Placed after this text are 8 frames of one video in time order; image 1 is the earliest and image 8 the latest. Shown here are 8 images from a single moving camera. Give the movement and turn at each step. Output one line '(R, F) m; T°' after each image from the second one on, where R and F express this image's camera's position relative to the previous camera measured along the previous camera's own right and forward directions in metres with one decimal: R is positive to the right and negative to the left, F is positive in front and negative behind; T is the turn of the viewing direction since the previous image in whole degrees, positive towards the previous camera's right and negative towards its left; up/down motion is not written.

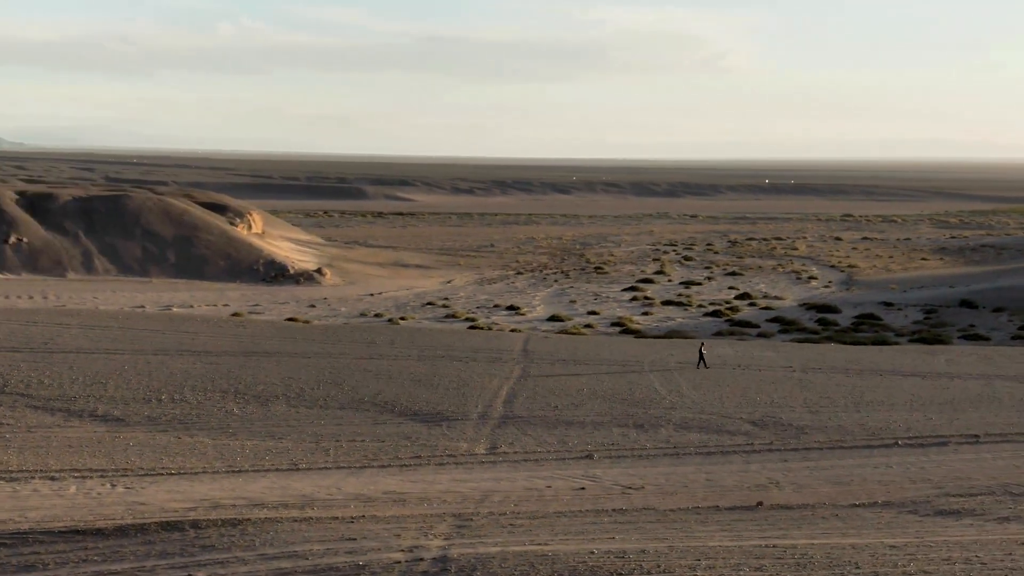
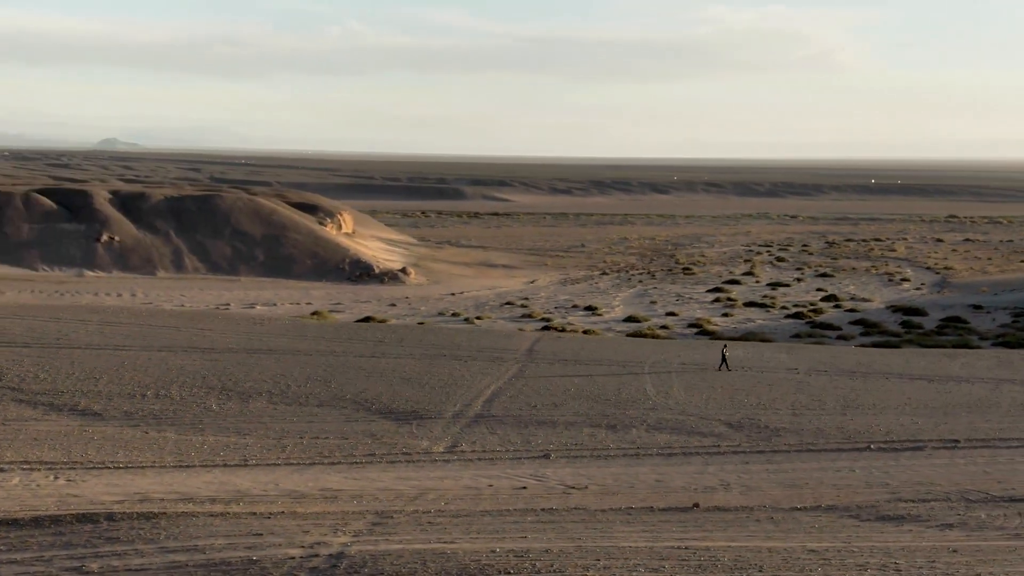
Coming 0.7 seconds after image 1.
(+1.1, 0.0) m; -4°
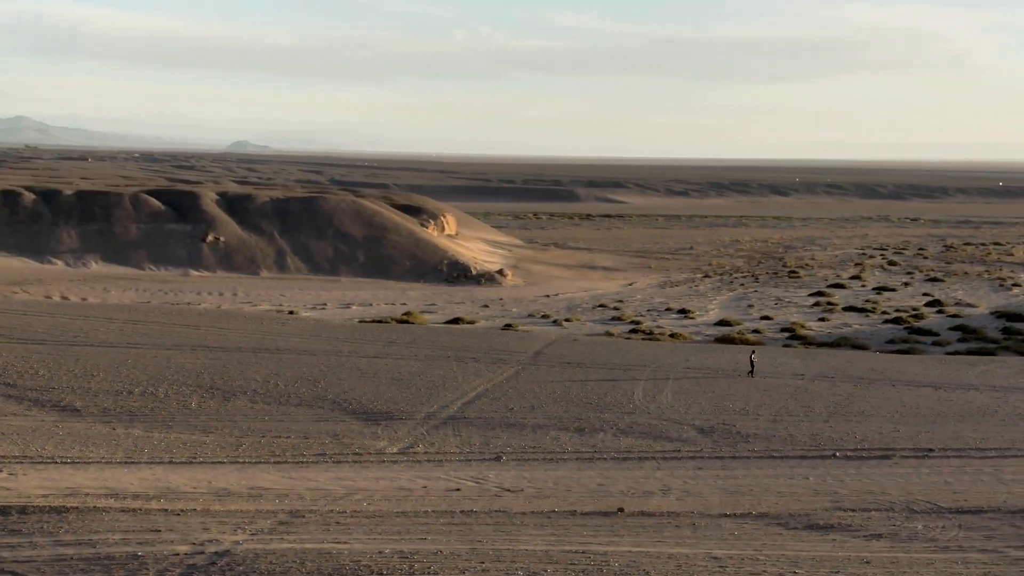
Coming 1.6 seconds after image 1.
(+1.3, 0.0) m; -5°
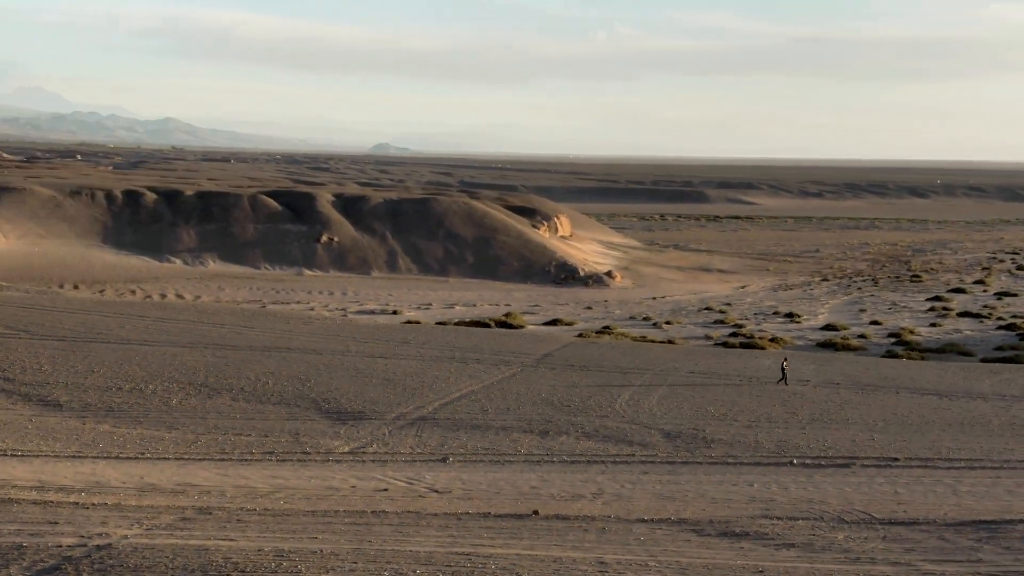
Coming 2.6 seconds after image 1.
(+1.5, 0.0) m; -5°
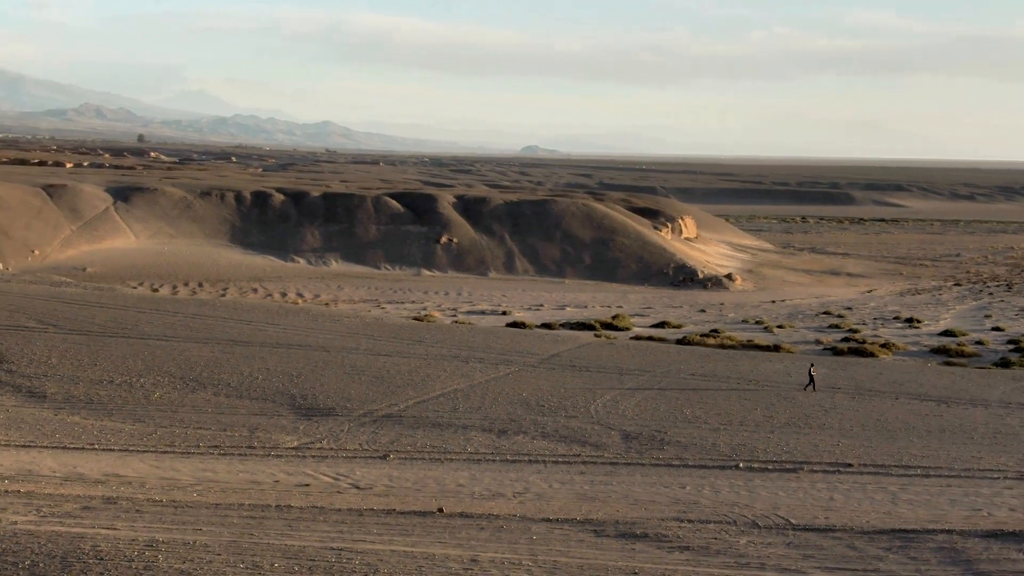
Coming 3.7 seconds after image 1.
(+1.6, 0.0) m; -6°
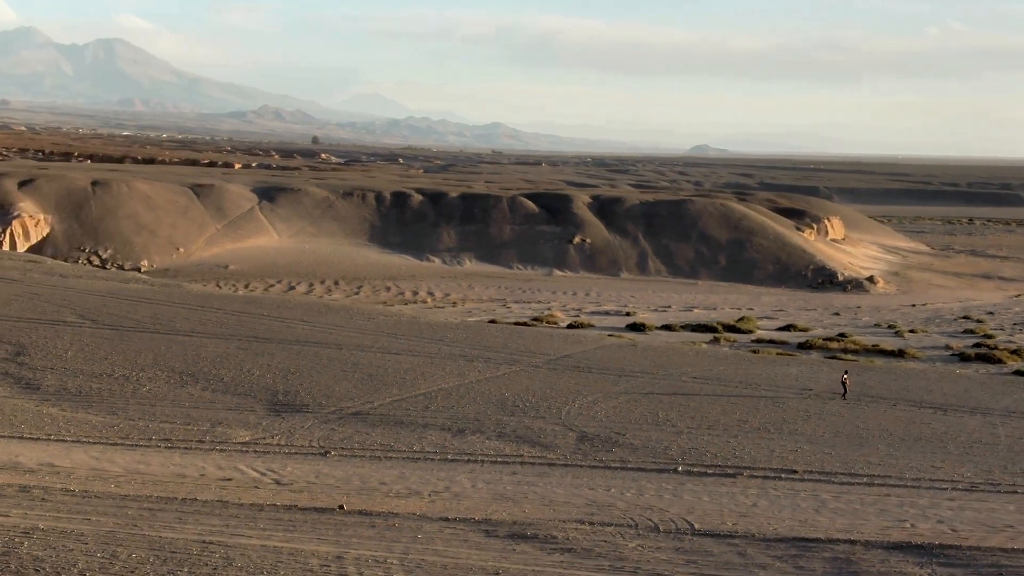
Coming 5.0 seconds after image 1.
(+1.8, +0.1) m; -6°
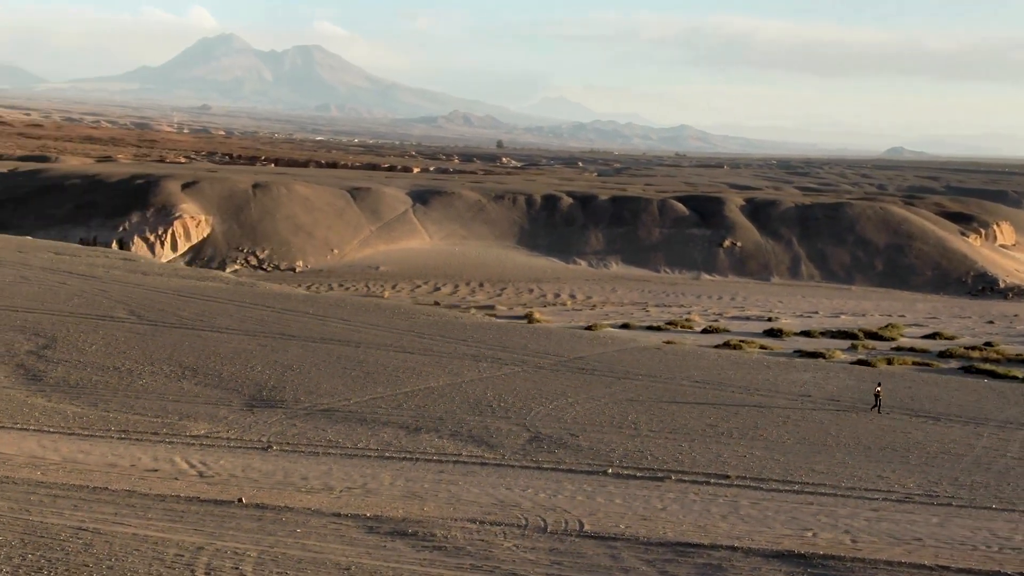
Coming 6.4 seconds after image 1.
(+2.0, +0.1) m; -7°
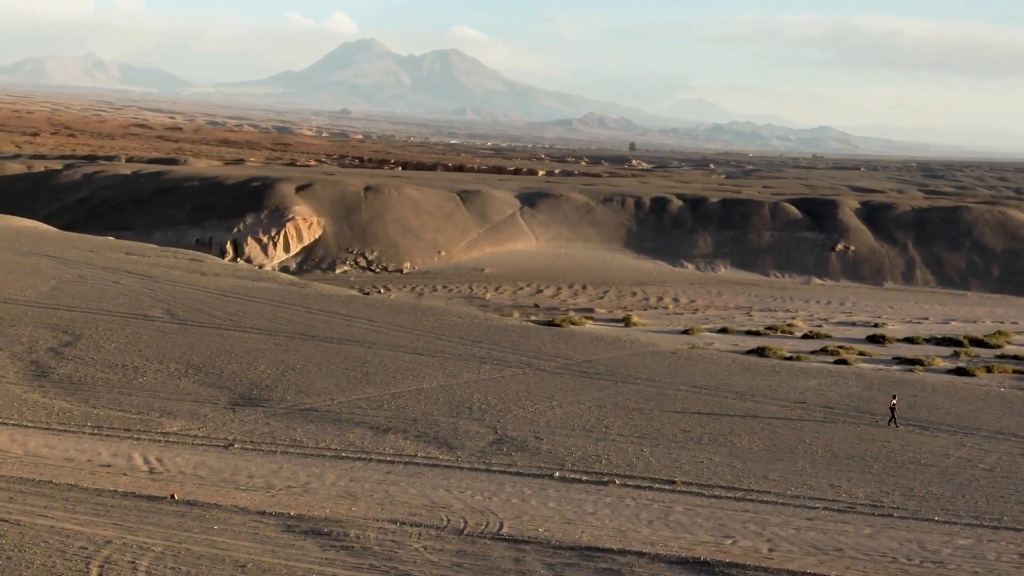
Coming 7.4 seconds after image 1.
(+1.5, 0.0) m; -5°
